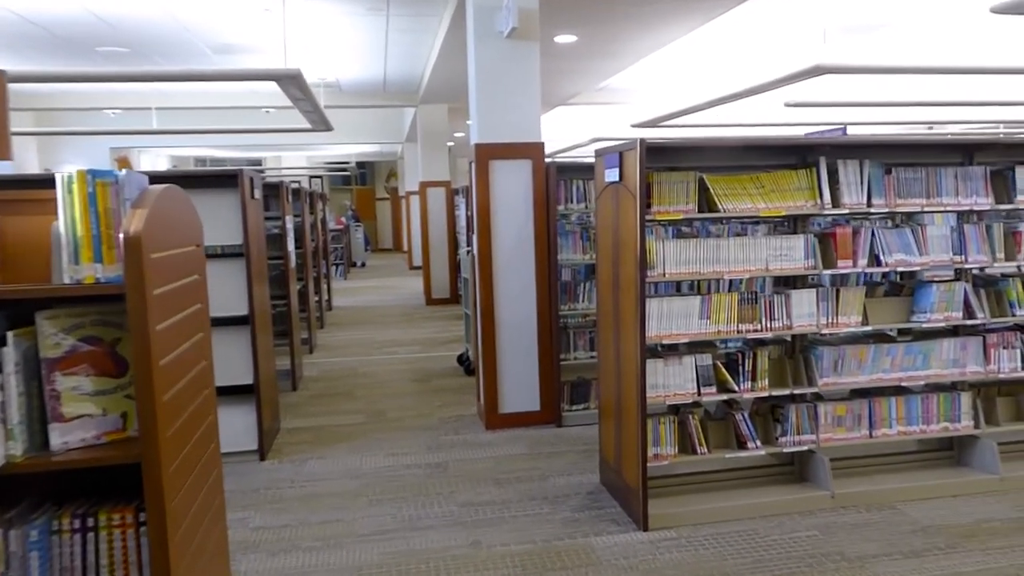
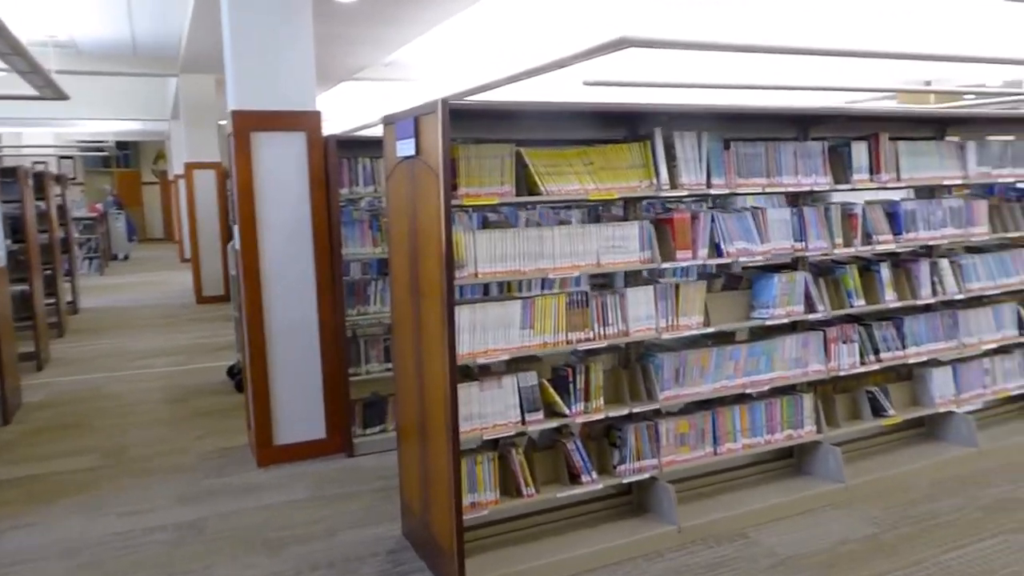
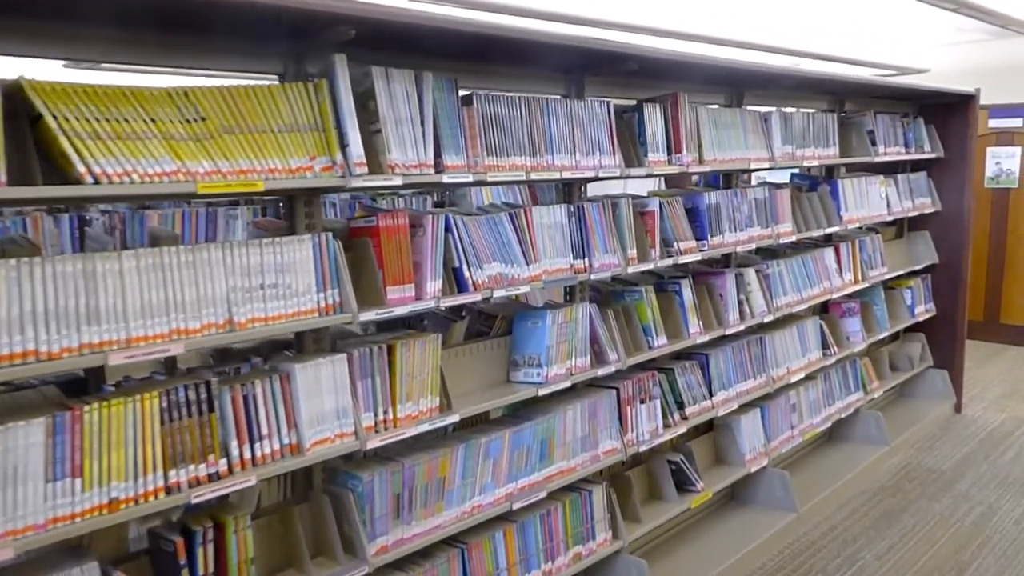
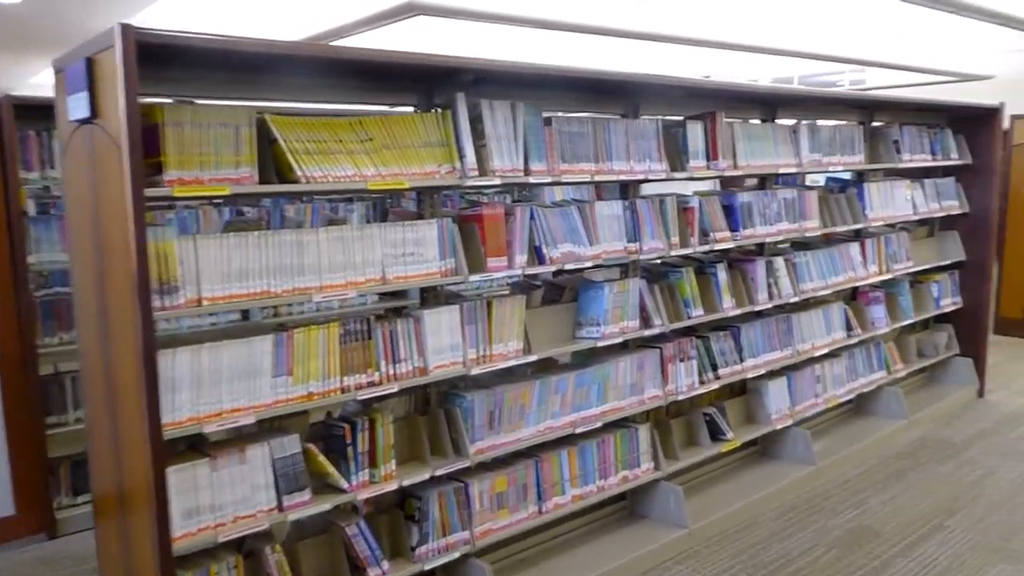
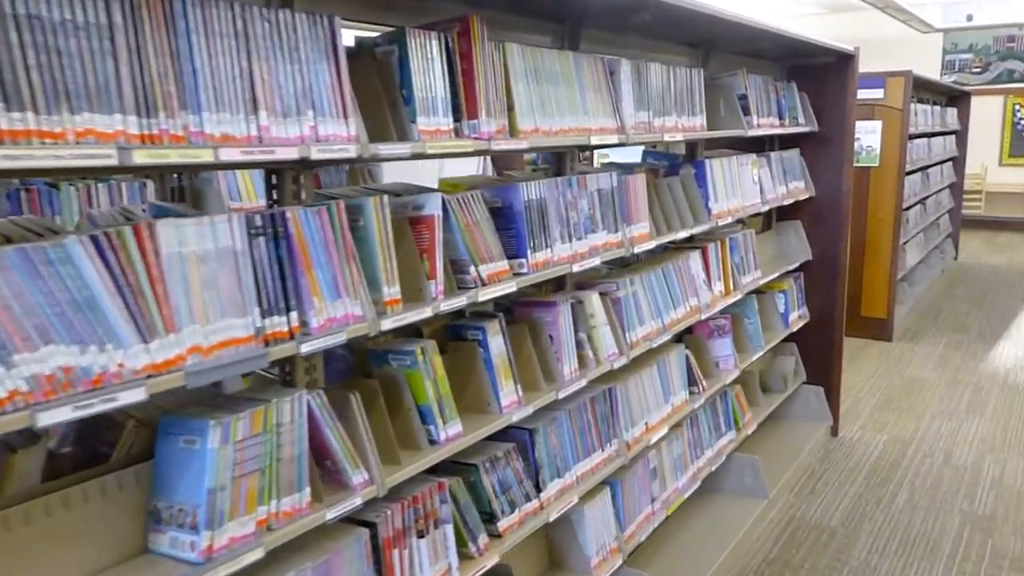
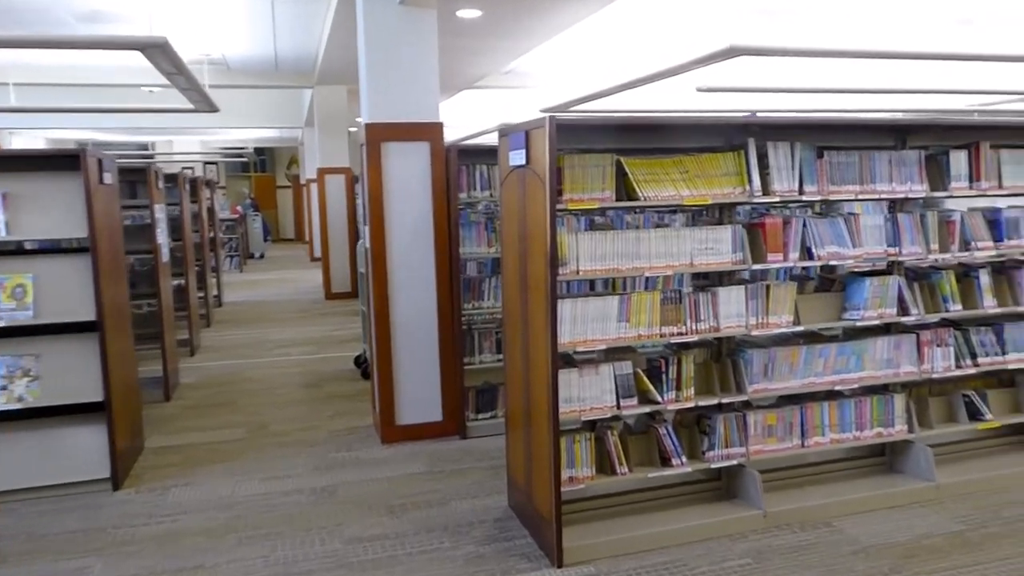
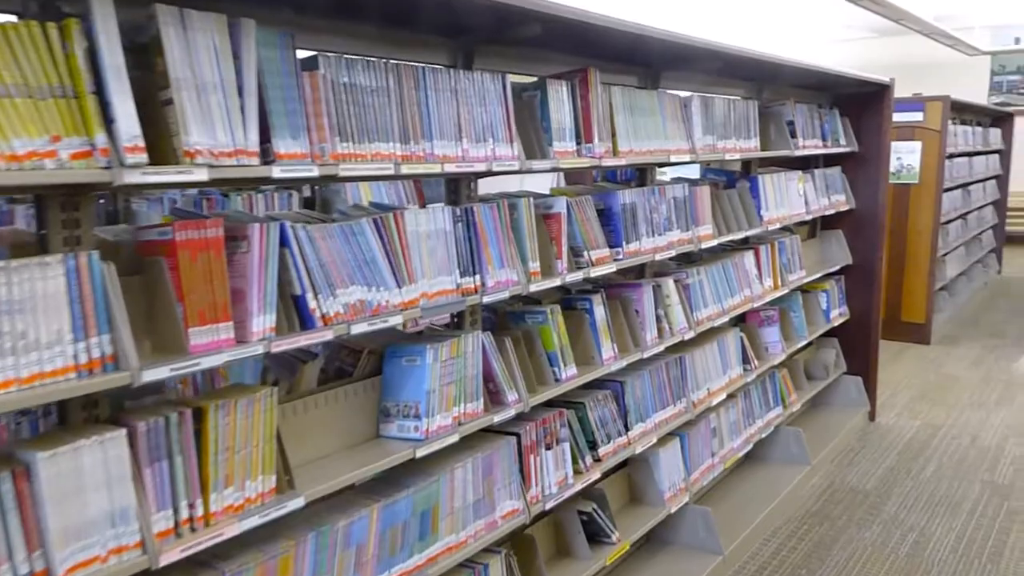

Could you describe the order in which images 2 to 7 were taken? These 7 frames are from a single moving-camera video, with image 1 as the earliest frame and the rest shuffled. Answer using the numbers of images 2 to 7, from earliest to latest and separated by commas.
6, 2, 4, 3, 7, 5
